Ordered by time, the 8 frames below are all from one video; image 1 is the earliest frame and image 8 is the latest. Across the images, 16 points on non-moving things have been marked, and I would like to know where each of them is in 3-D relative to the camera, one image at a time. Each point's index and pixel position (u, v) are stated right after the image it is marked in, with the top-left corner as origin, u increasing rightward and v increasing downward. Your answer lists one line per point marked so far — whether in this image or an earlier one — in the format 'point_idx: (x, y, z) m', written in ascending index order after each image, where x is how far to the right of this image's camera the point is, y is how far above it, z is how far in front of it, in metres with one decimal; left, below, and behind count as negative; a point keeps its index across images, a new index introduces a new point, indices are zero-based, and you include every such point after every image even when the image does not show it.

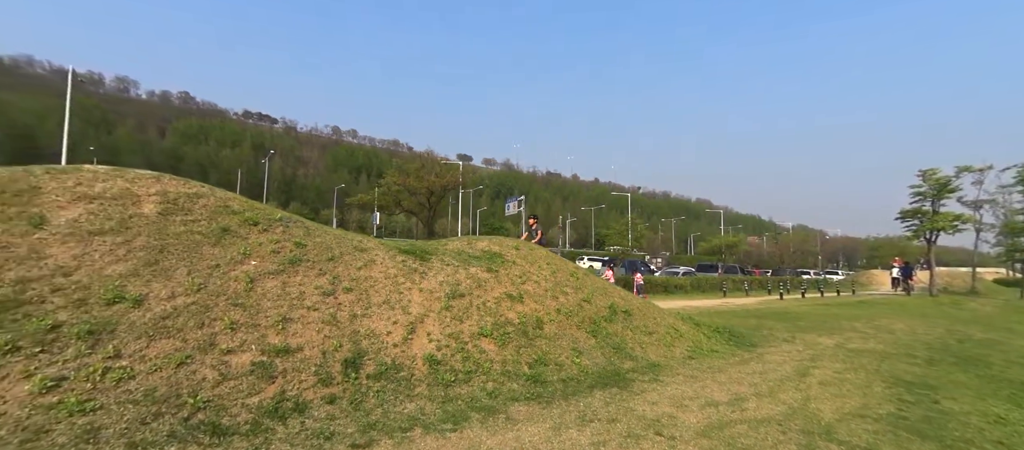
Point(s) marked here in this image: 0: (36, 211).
0: (-6.2, +0.2, +5.5) m
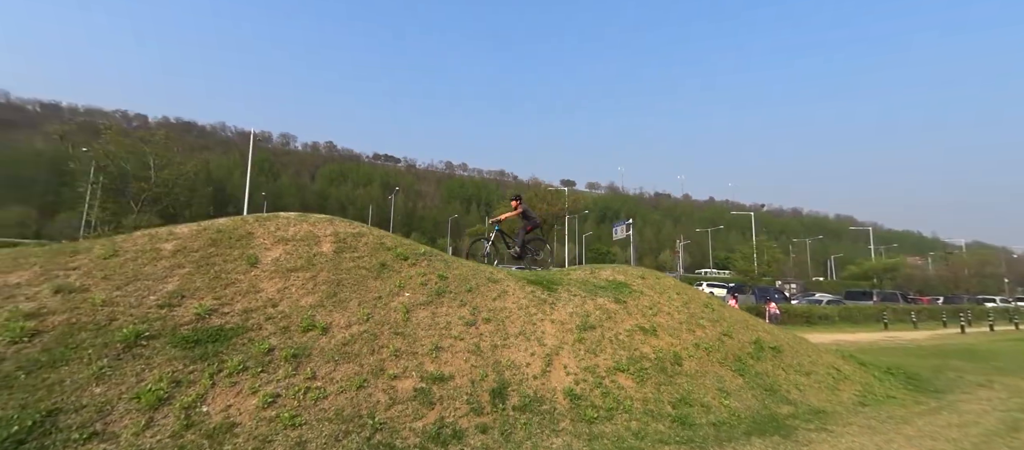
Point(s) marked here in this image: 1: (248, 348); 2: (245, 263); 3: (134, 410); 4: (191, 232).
0: (-4.2, -0.4, +6.8) m
1: (-3.4, -1.6, +5.3) m
2: (-4.1, -0.6, +6.5) m
3: (-3.9, -1.9, +4.3) m
4: (-5.2, -0.1, +6.9) m
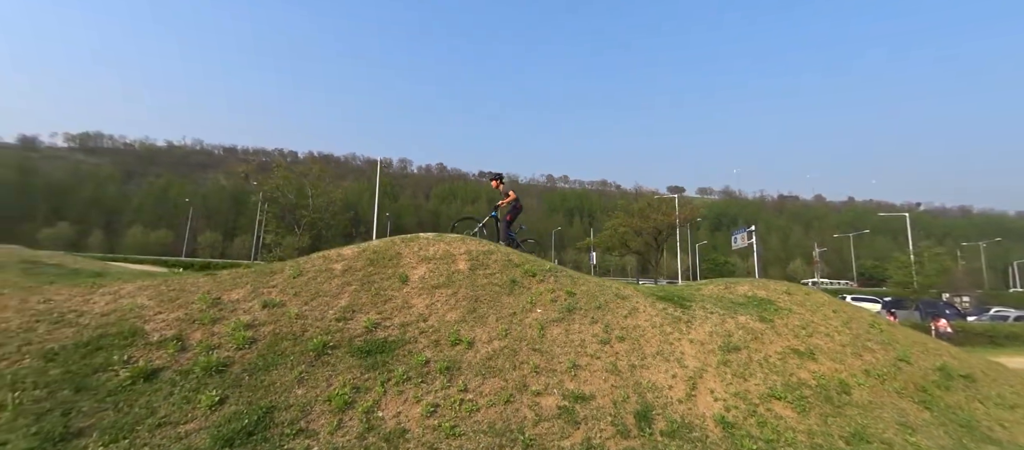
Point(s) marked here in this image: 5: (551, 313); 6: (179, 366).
0: (-2.0, -0.8, +7.5) m
1: (-1.5, -1.9, +5.9) m
2: (-1.9, -0.9, +7.2) m
3: (-2.2, -2.2, +5.0) m
4: (-2.9, -0.5, +7.8) m
5: (+0.7, -1.5, +7.2) m
6: (-4.1, -1.7, +5.1) m
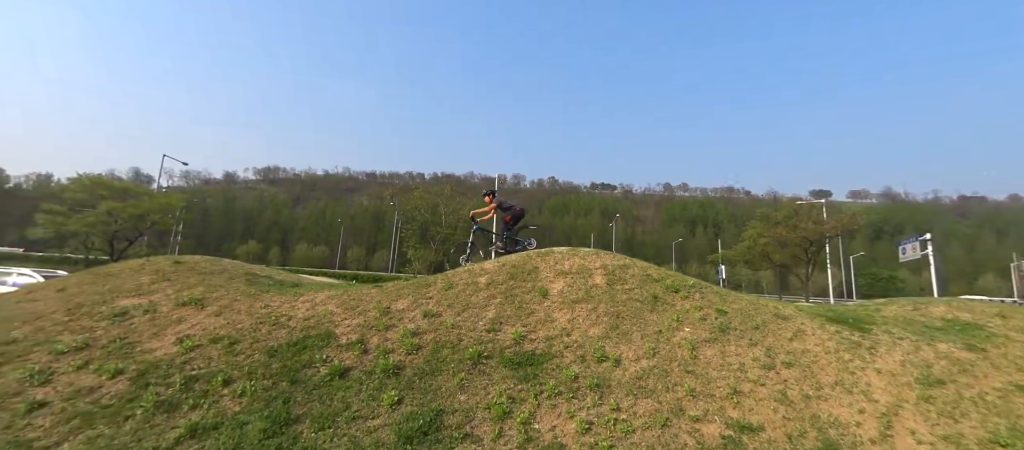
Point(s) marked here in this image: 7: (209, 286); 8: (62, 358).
0: (+0.5, -1.1, +7.6) m
1: (+0.6, -2.1, +5.9) m
2: (+0.5, -1.2, +7.3) m
3: (-0.3, -2.4, +5.2) m
4: (-0.3, -0.8, +8.2) m
5: (+3.0, -1.7, +6.7) m
6: (-2.1, -2.0, +5.8) m
7: (-5.1, -1.0, +7.2) m
8: (-5.9, -1.7, +5.5) m
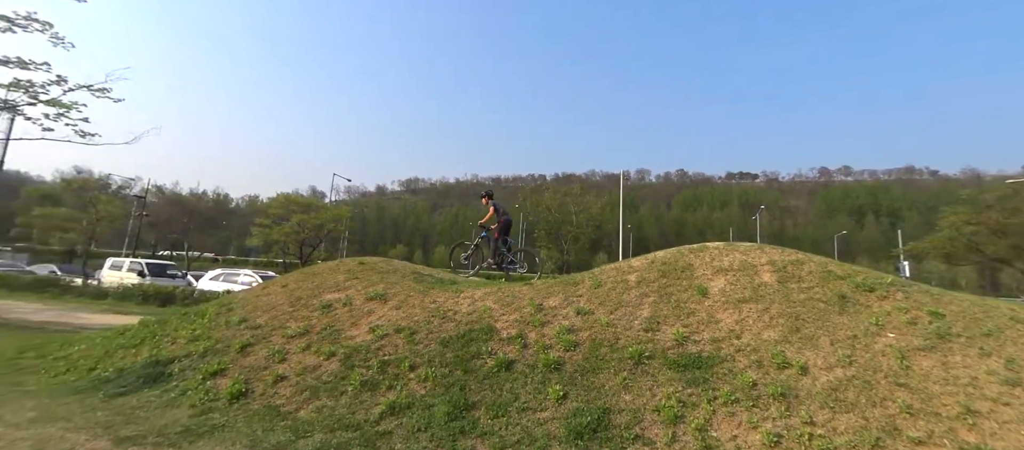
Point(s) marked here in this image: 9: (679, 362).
0: (+3.1, -1.0, +7.1) m
1: (+2.8, -2.0, +5.4) m
2: (+3.0, -1.1, +6.8) m
3: (+1.8, -2.3, +5.0) m
4: (+2.5, -0.8, +7.9) m
5: (+5.3, -1.5, +5.6) m
6: (+0.2, -2.0, +6.1) m
7: (-2.4, -1.1, +8.2) m
8: (-3.6, -1.9, +6.8) m
9: (+2.3, -1.9, +5.7) m
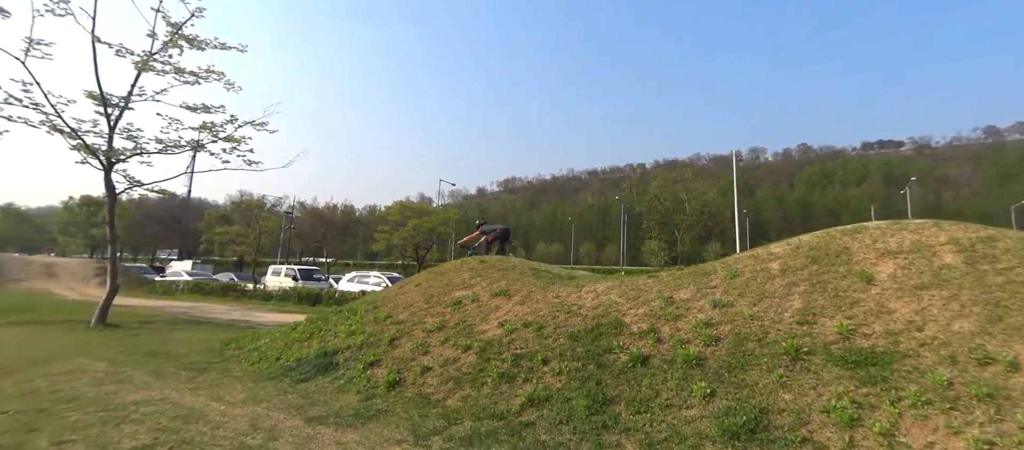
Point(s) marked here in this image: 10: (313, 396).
0: (+5.1, -0.6, +6.2) m
1: (+4.5, -1.7, +4.6) m
2: (+5.0, -0.8, +6.0) m
3: (+3.4, -2.1, +4.5) m
4: (+4.7, -0.4, +7.1) m
5: (+7.0, -1.1, +4.3) m
6: (+2.1, -1.8, +5.8) m
7: (-0.1, -1.1, +8.5) m
8: (-1.4, -1.9, +7.3) m
9: (+4.0, -1.6, +5.0) m
10: (-2.9, -2.5, +6.1) m
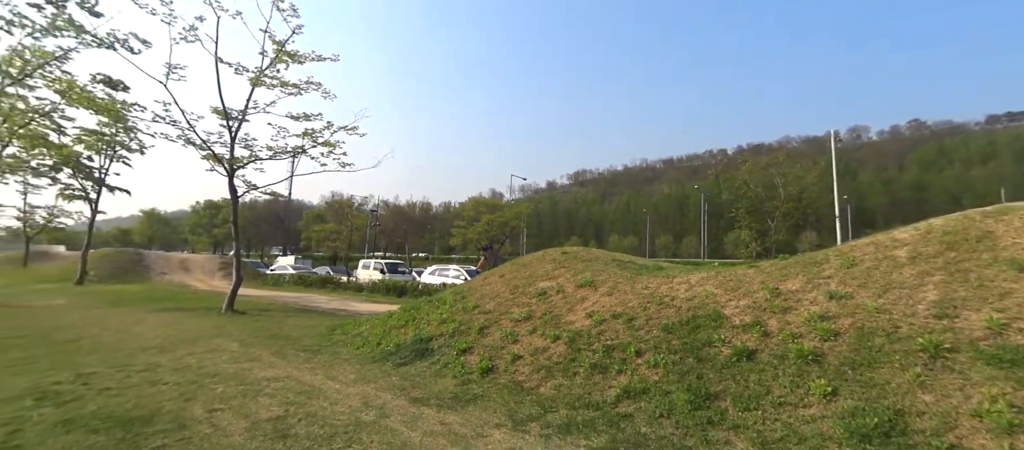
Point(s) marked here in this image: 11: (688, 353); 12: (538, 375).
0: (+6.4, -0.4, +5.3) m
1: (+5.6, -1.5, +3.9) m
2: (+6.2, -0.5, +5.1) m
3: (+4.5, -1.9, +3.9) m
4: (+6.1, -0.2, +6.3) m
5: (+7.9, -0.8, +3.1) m
6: (+3.4, -1.6, +5.4) m
7: (+1.6, -0.9, +8.4) m
8: (+0.1, -1.8, +7.5) m
9: (+5.1, -1.4, +4.4) m
10: (-1.5, -2.4, +6.5) m
11: (+2.4, -1.8, +5.8) m
12: (+0.4, -2.2, +6.2) m
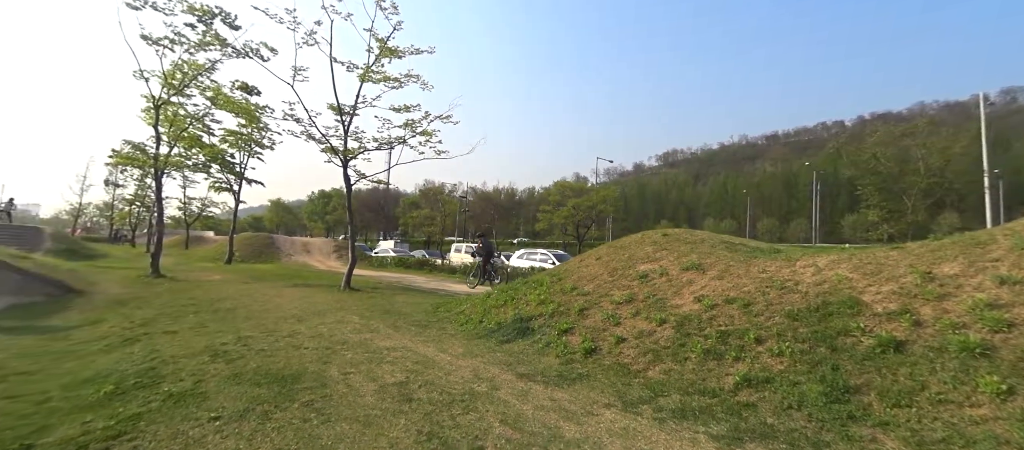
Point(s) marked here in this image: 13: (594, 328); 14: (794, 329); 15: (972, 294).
0: (+7.7, -0.1, +4.1) m
1: (+6.6, -1.2, +2.8) m
2: (+7.4, -0.2, +3.9) m
3: (+5.5, -1.7, +3.0) m
4: (+7.5, +0.2, +5.1) m
5: (+8.8, -0.6, +1.6) m
6: (+4.7, -1.3, +4.8) m
7: (+3.5, -0.5, +7.9) m
8: (+1.9, -1.4, +7.4) m
9: (+6.3, -1.1, +3.4) m
10: (+0.1, -2.1, +6.7) m
11: (+3.9, -1.5, +5.3) m
12: (+1.9, -1.9, +6.1) m
13: (+1.4, -1.7, +7.1) m
14: (+3.8, -1.4, +5.6) m
15: (+5.5, -0.8, +5.0) m
